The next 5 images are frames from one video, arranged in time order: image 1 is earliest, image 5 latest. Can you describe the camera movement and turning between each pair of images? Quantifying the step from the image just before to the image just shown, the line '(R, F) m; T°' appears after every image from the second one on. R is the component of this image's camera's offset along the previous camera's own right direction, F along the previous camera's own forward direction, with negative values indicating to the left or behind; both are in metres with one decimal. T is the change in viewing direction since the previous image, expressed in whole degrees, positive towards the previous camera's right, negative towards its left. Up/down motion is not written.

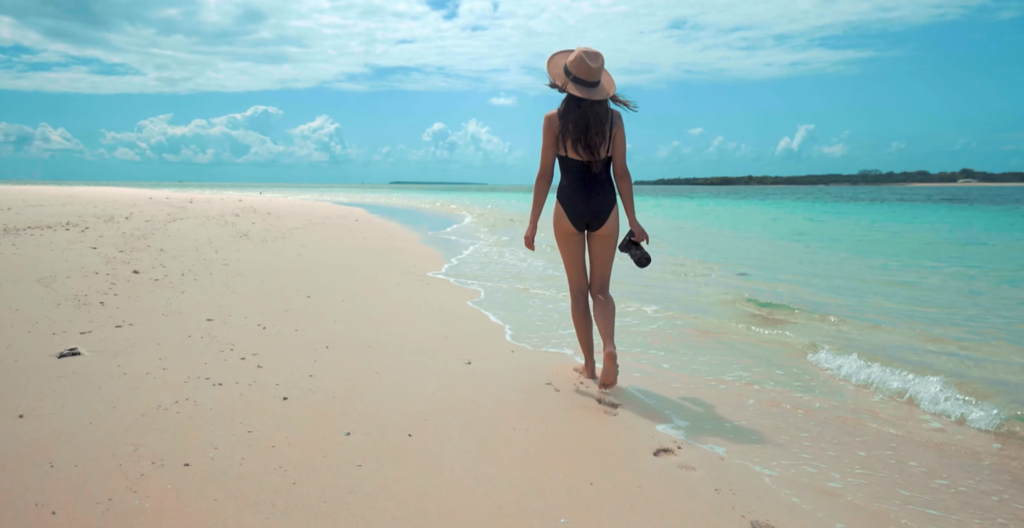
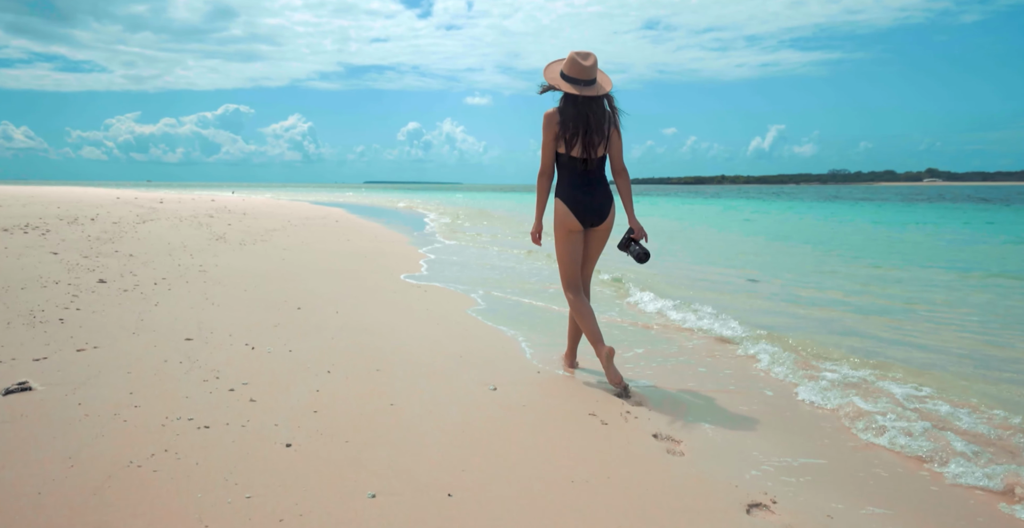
(-0.3, +0.5) m; +2°
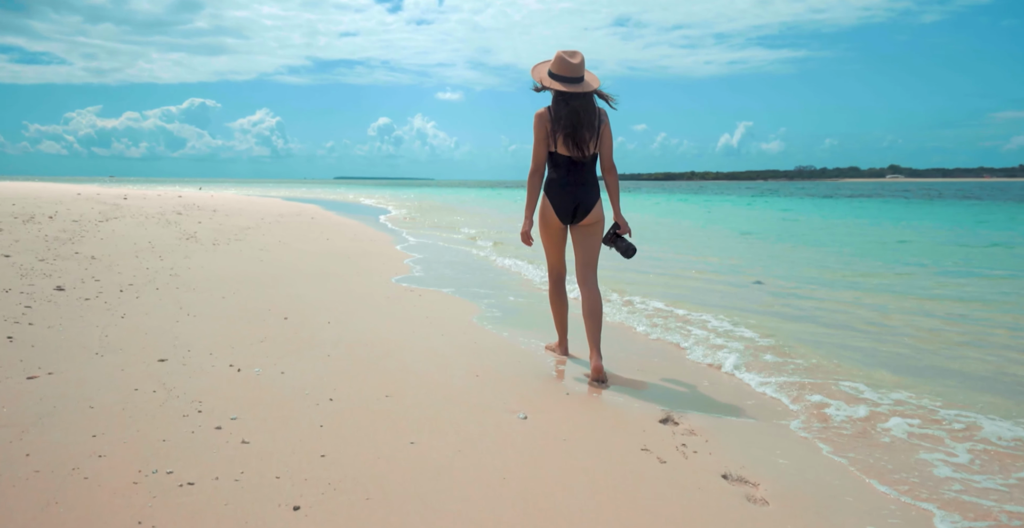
(-0.3, +0.5) m; +2°
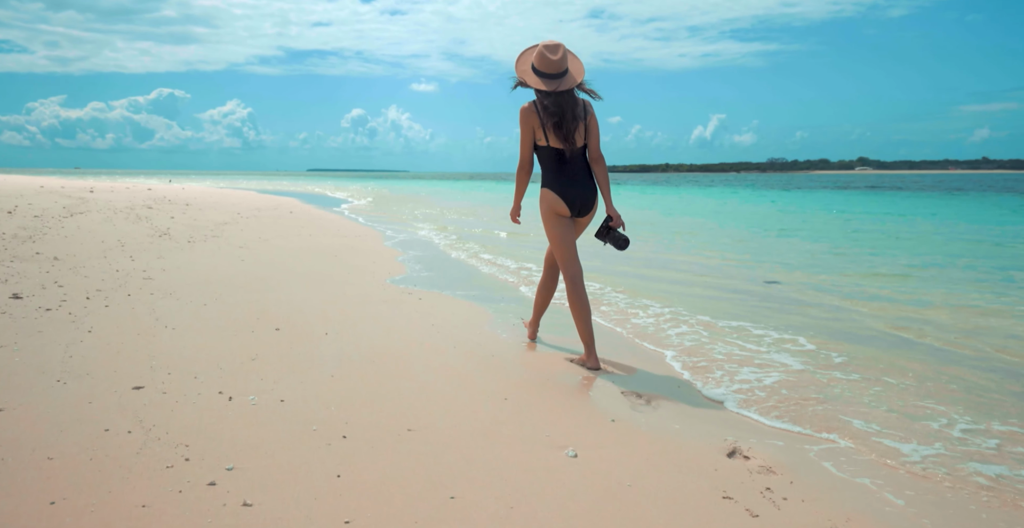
(-0.3, +0.5) m; +2°
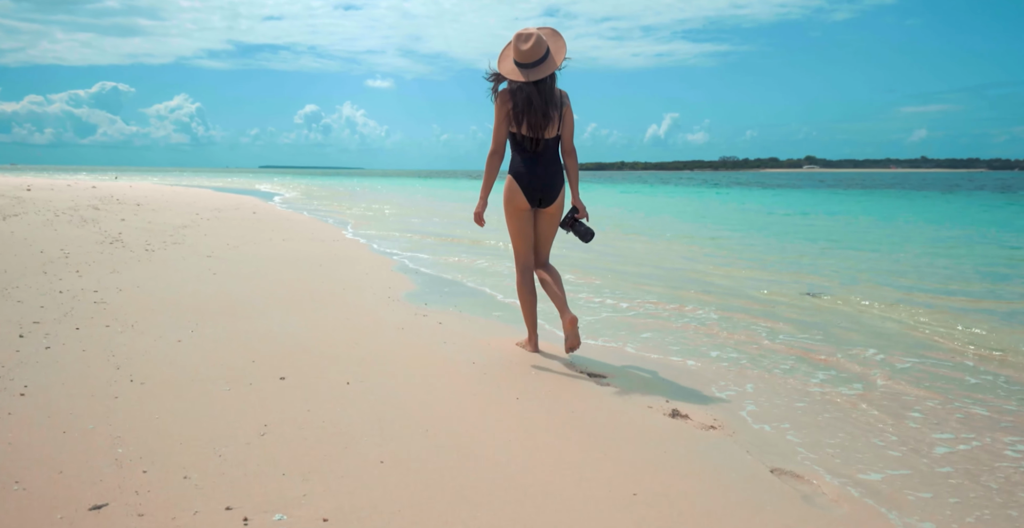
(-0.7, +1.0) m; +4°
